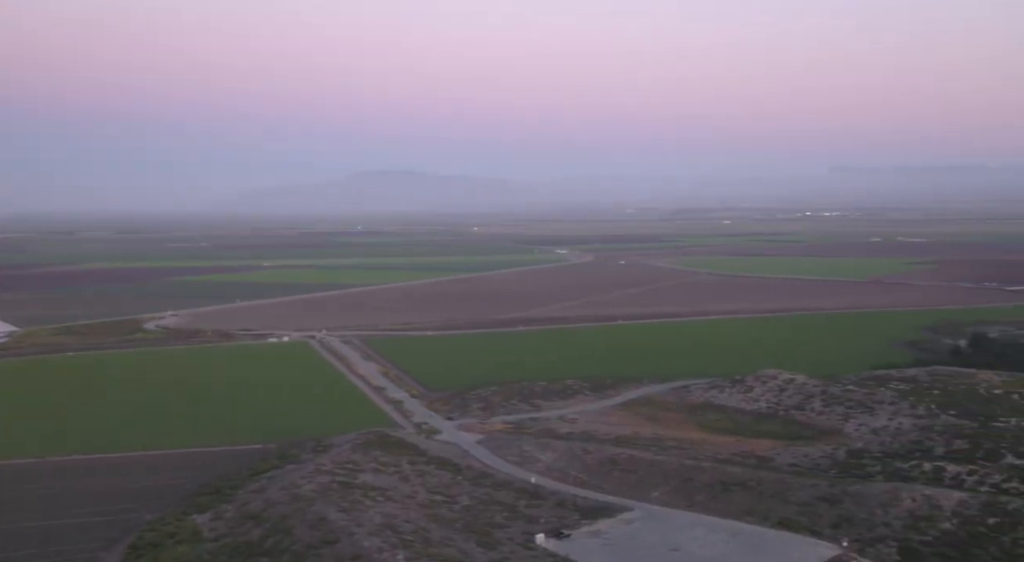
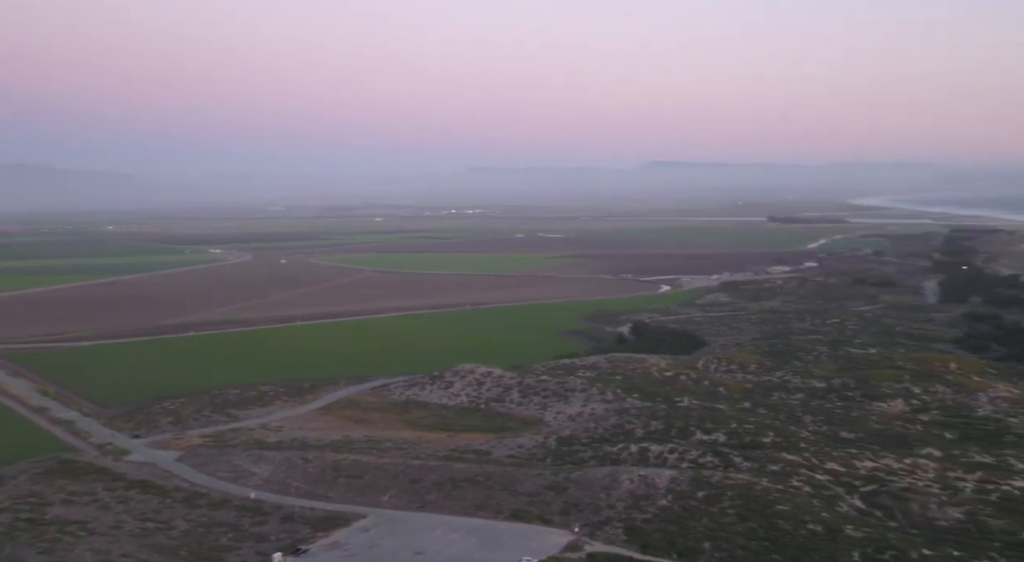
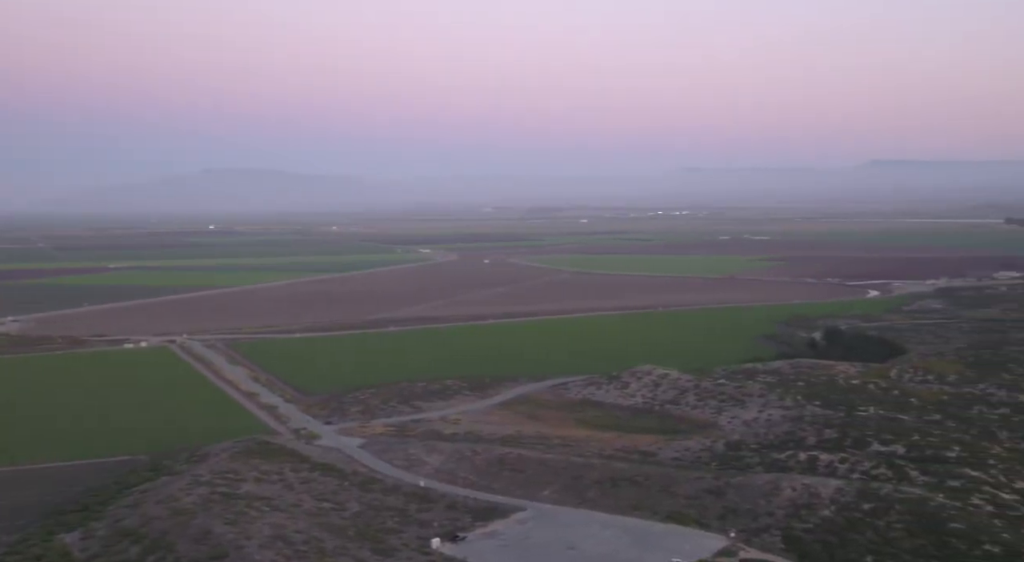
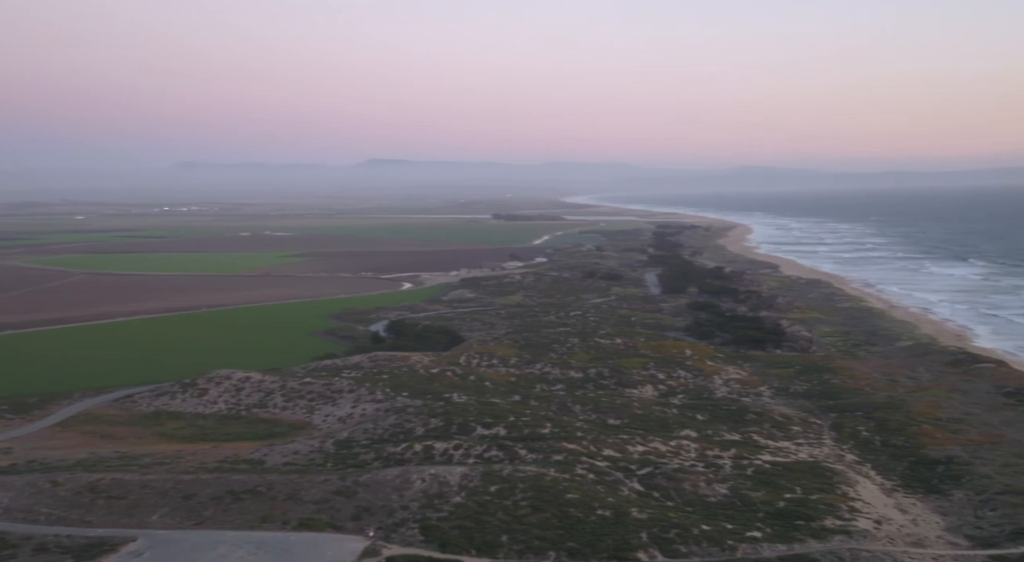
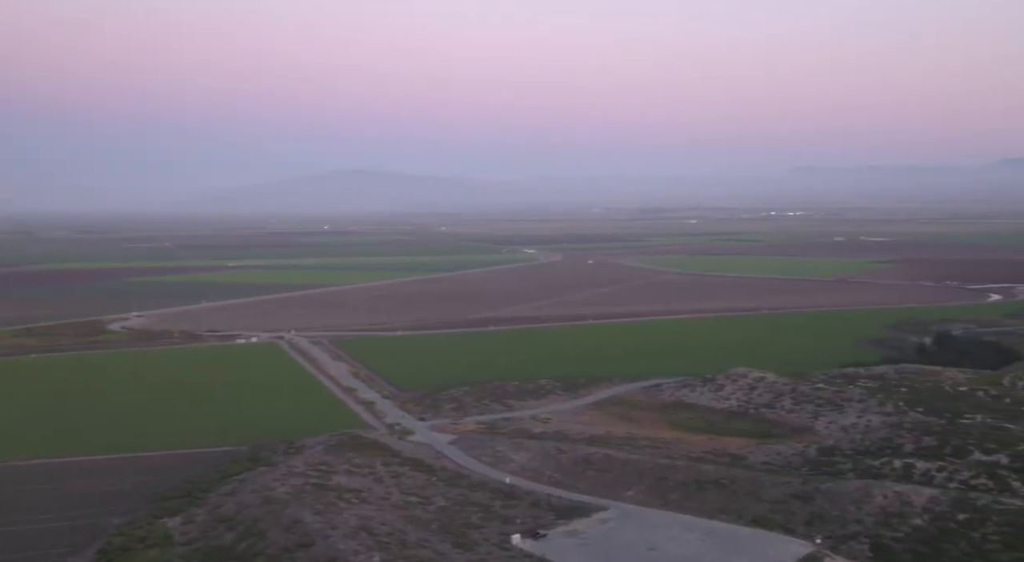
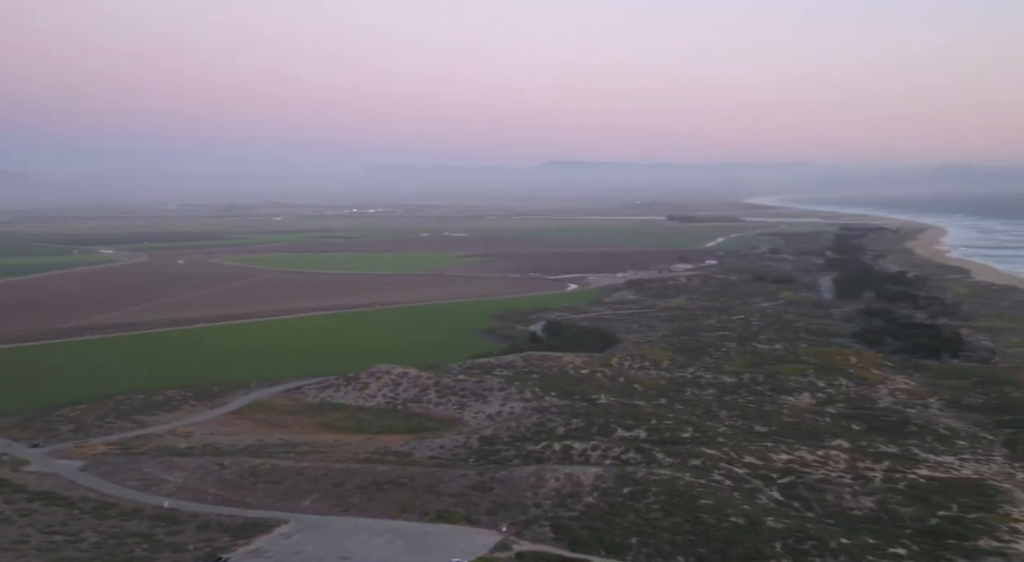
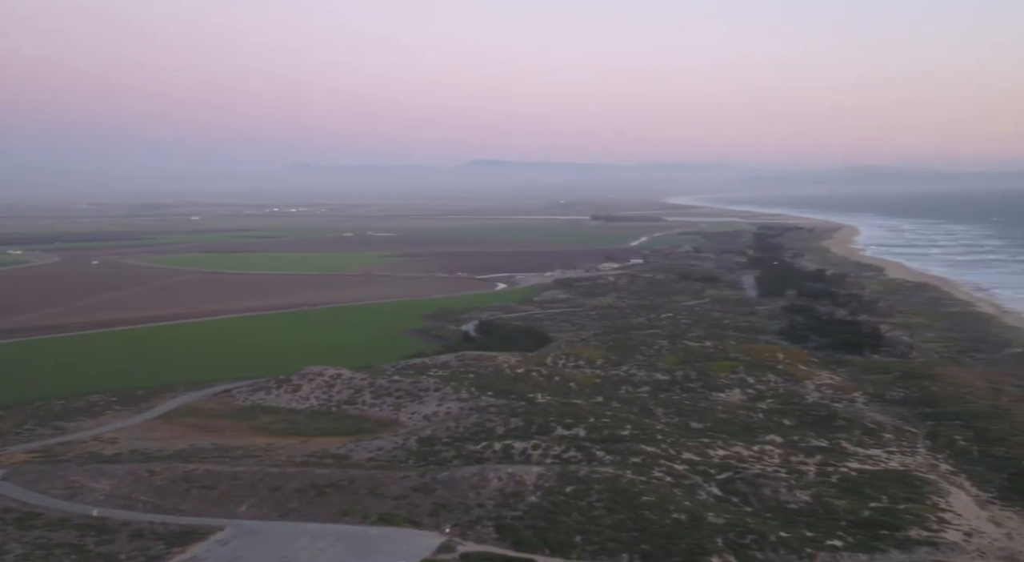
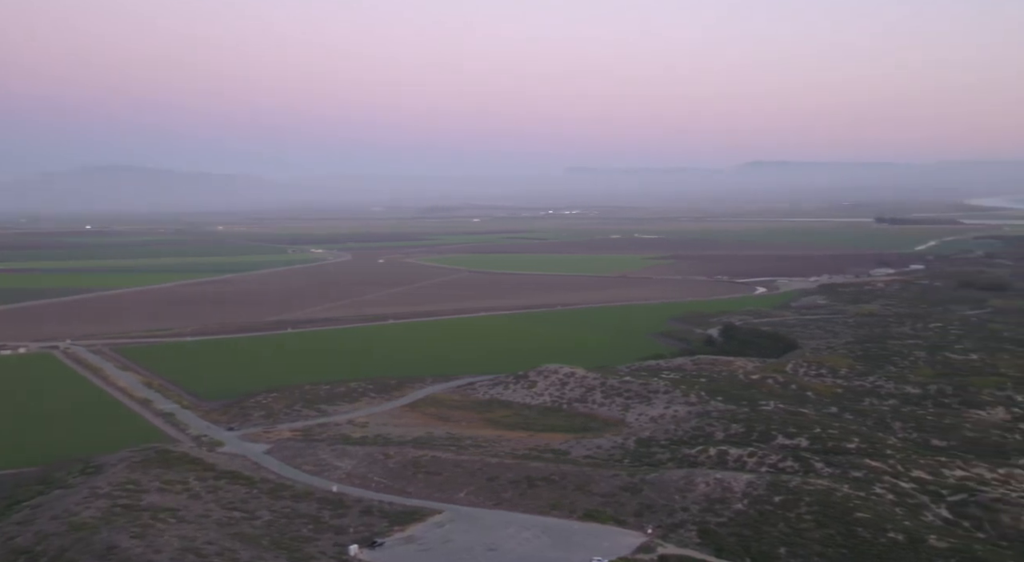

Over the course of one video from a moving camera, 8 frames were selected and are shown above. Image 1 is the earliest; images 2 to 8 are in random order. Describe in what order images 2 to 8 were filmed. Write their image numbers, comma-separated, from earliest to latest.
5, 3, 8, 2, 6, 7, 4
